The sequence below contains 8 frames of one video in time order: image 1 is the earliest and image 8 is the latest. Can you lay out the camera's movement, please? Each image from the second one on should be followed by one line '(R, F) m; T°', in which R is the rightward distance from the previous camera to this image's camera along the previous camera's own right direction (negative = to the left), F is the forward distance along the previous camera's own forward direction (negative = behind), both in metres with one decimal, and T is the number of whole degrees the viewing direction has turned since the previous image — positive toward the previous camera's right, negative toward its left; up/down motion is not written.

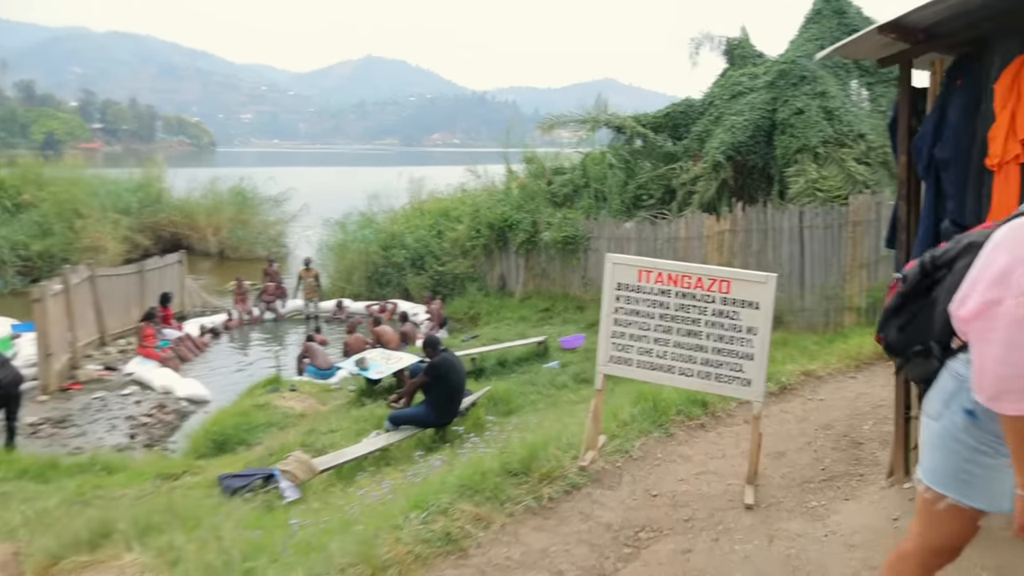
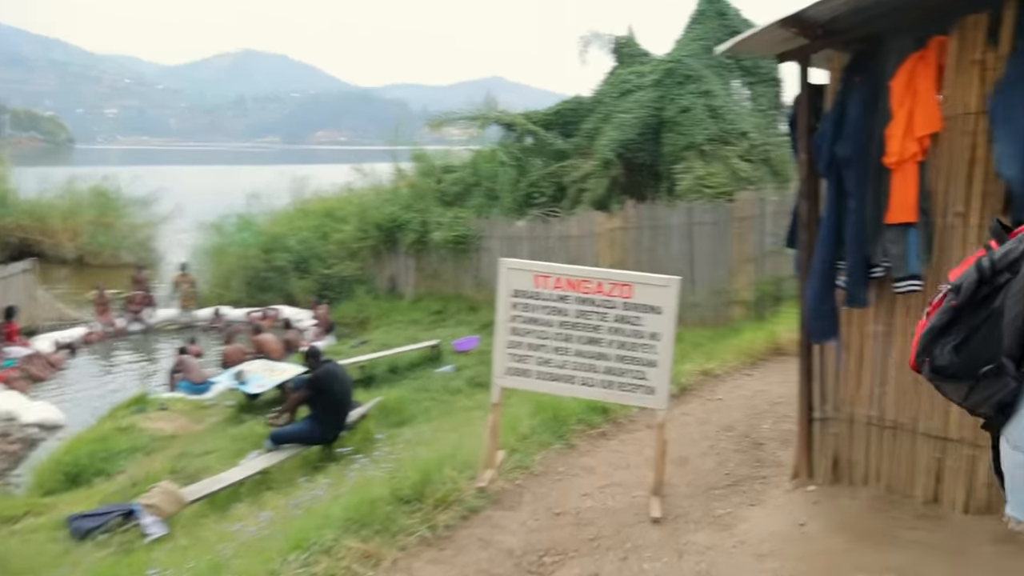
(0.0, +0.3) m; +8°
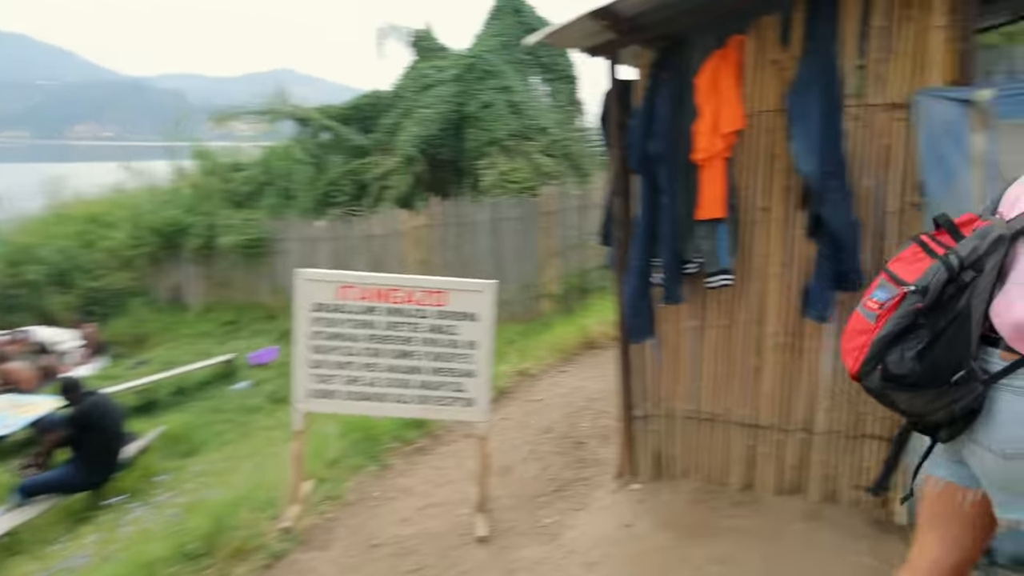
(0.0, +0.3) m; +14°
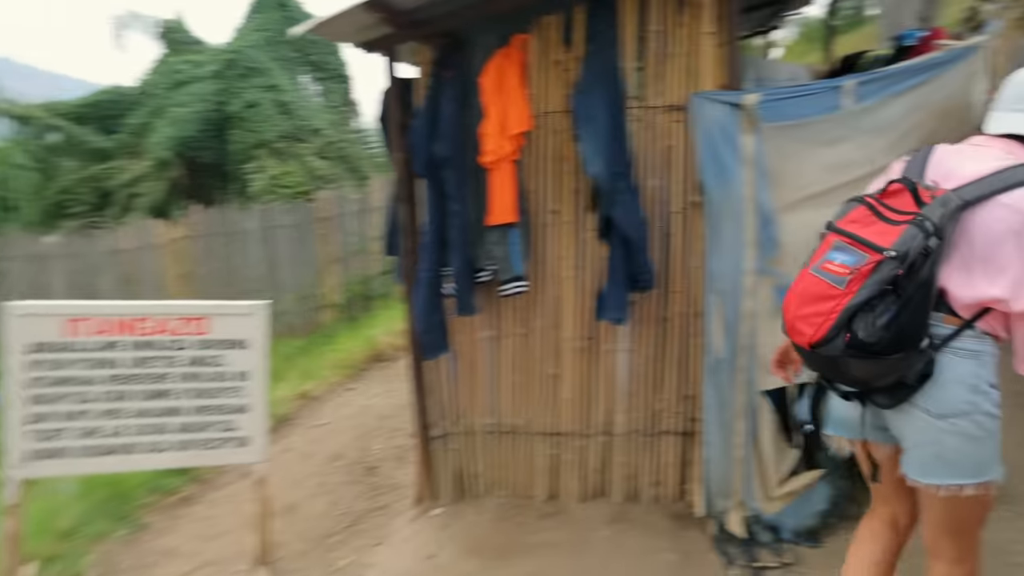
(0.0, +0.3) m; +16°
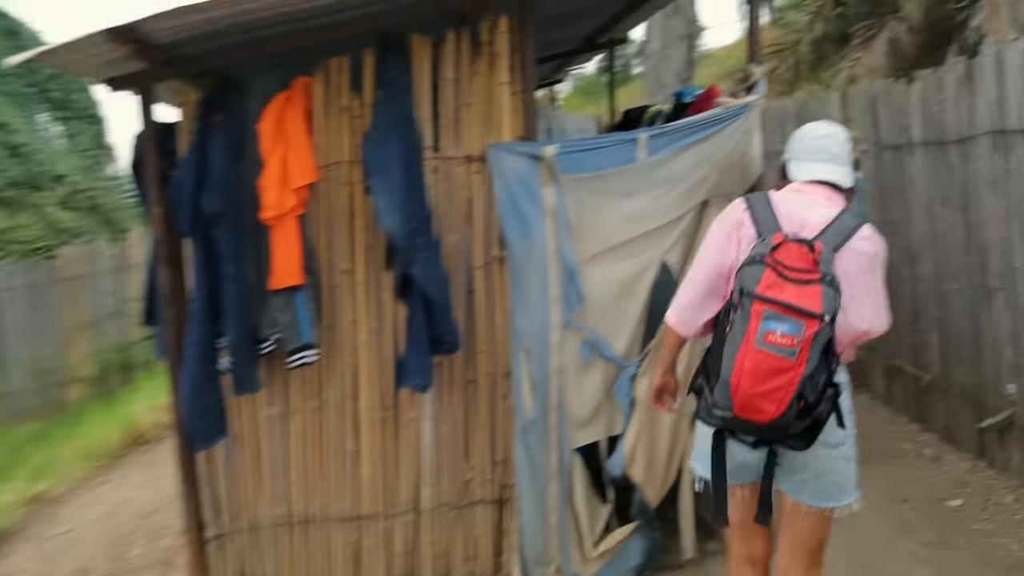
(0.0, +0.3) m; +16°
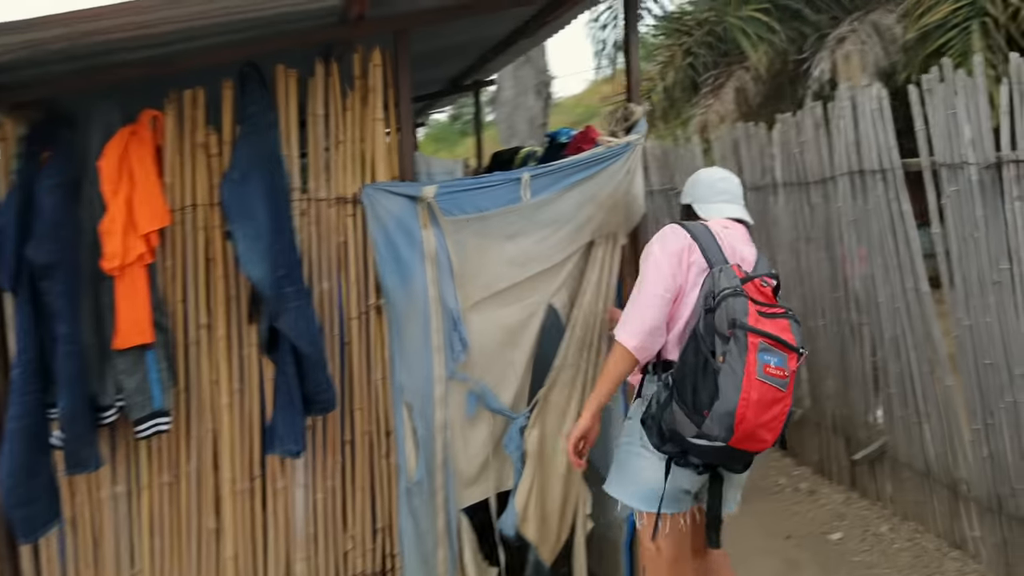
(0.0, +0.2) m; +9°
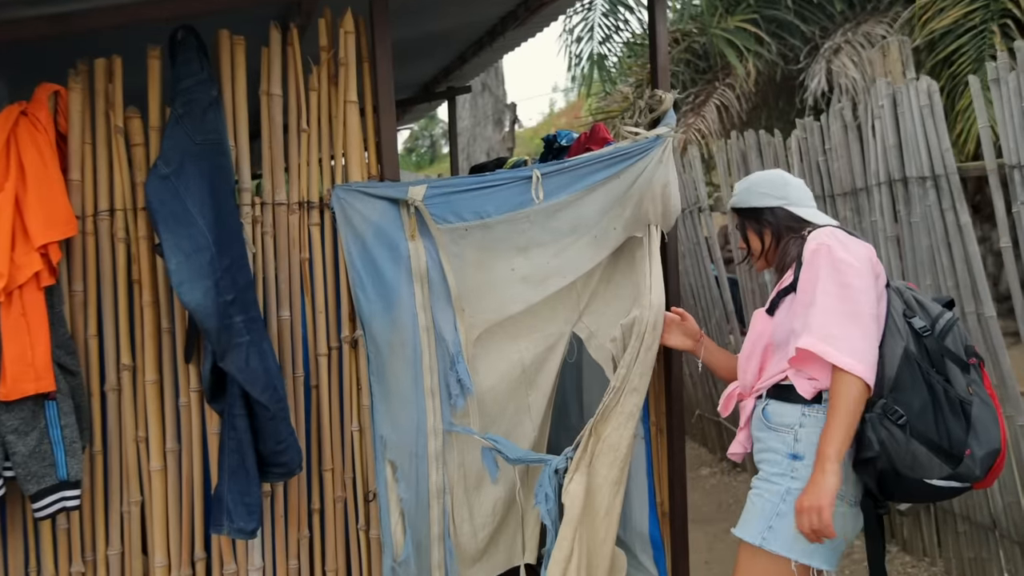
(-0.1, +0.6) m; +2°
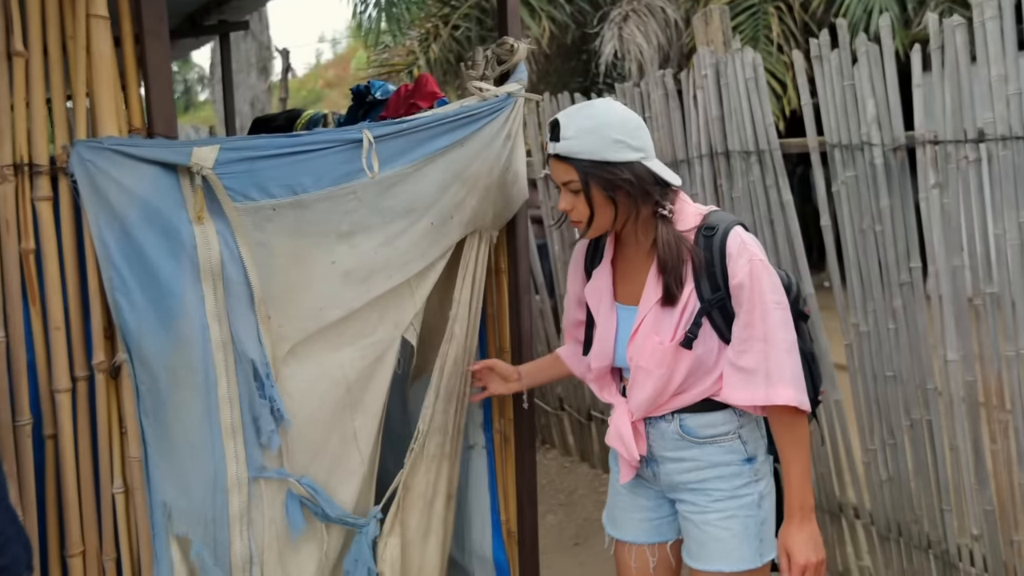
(-0.1, +0.5) m; +17°
